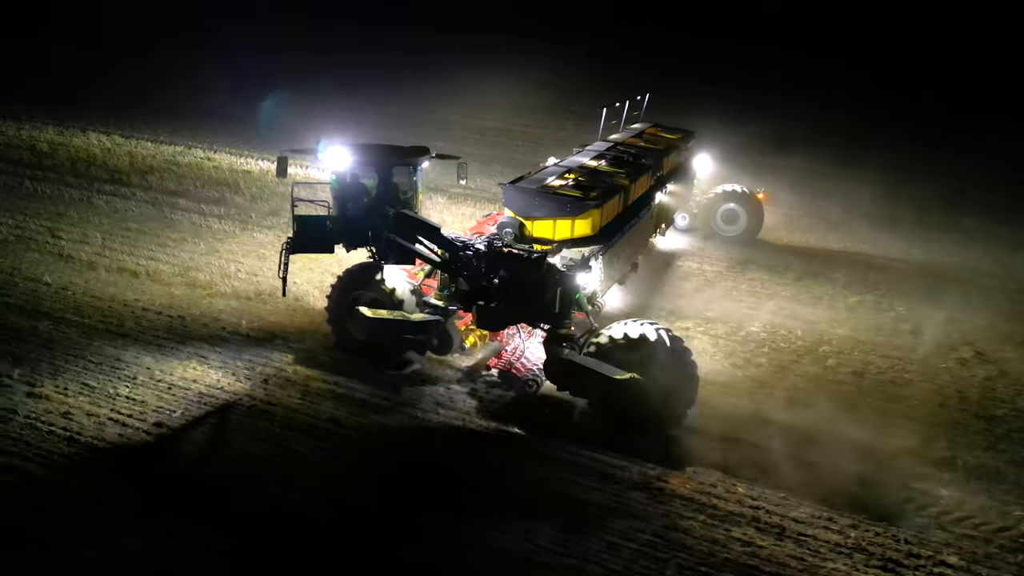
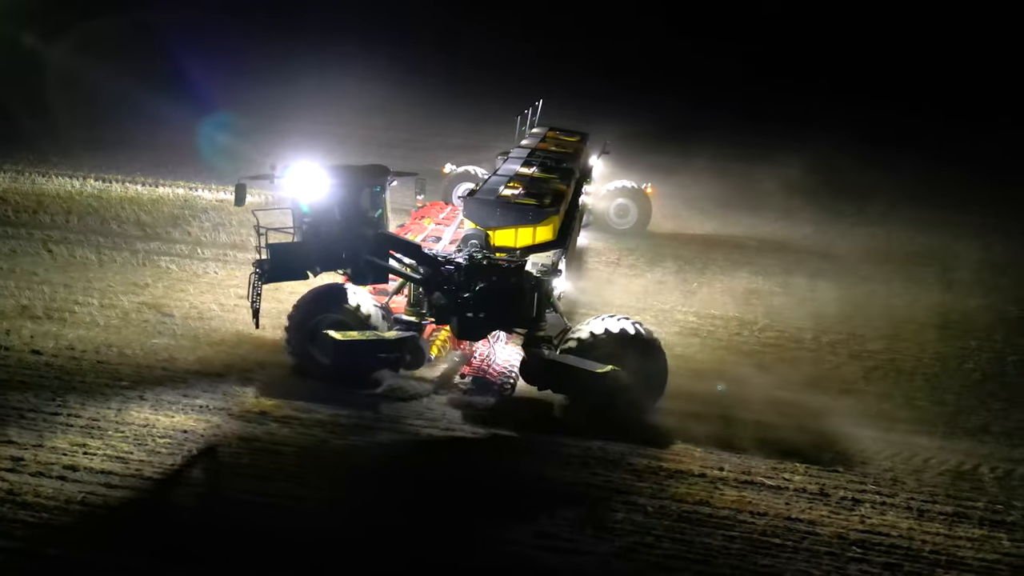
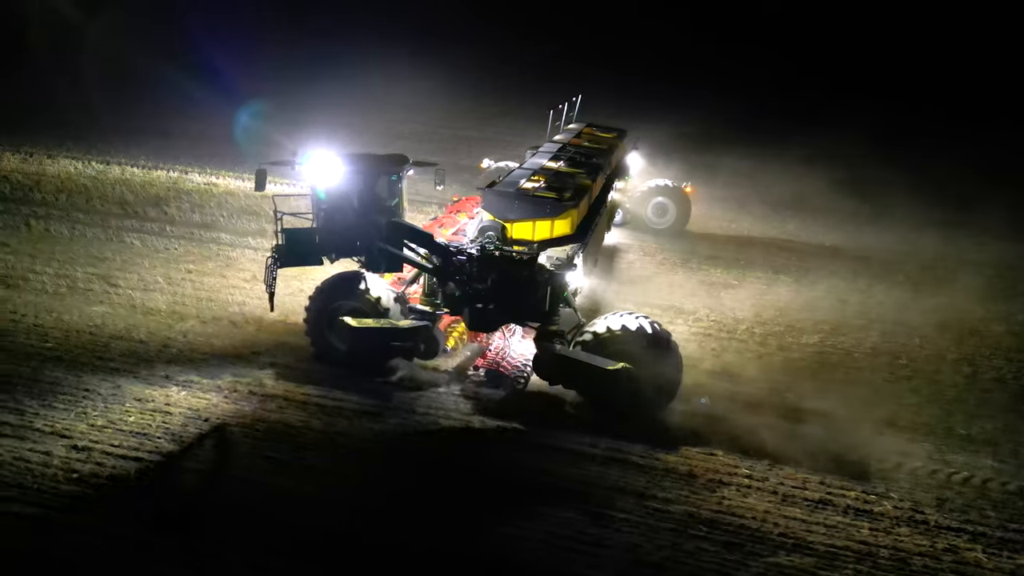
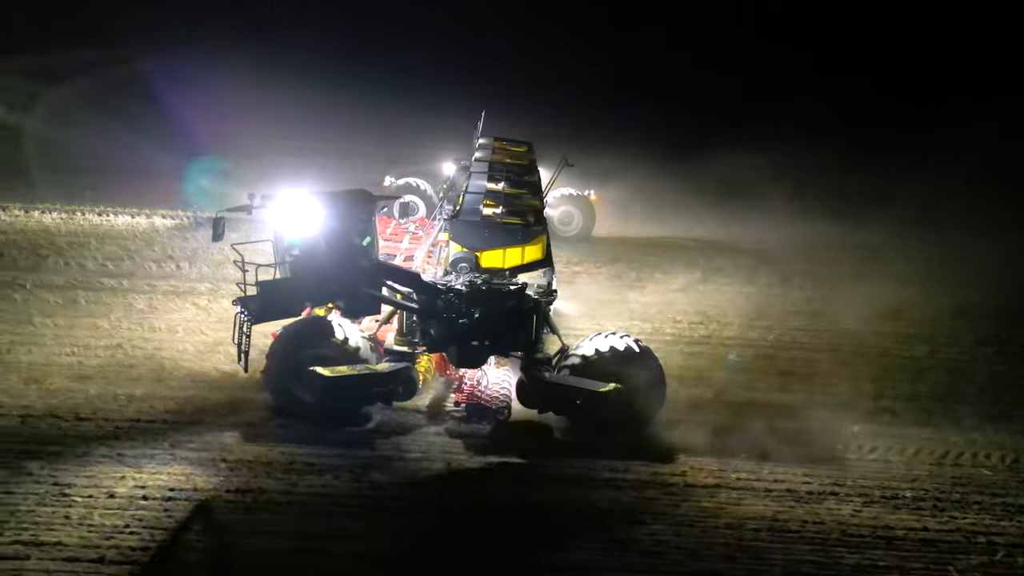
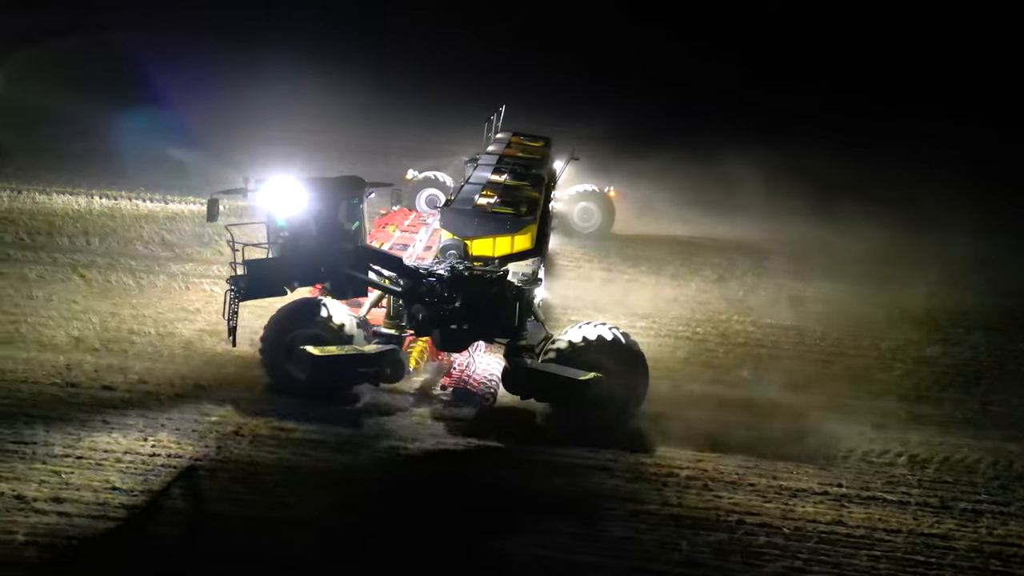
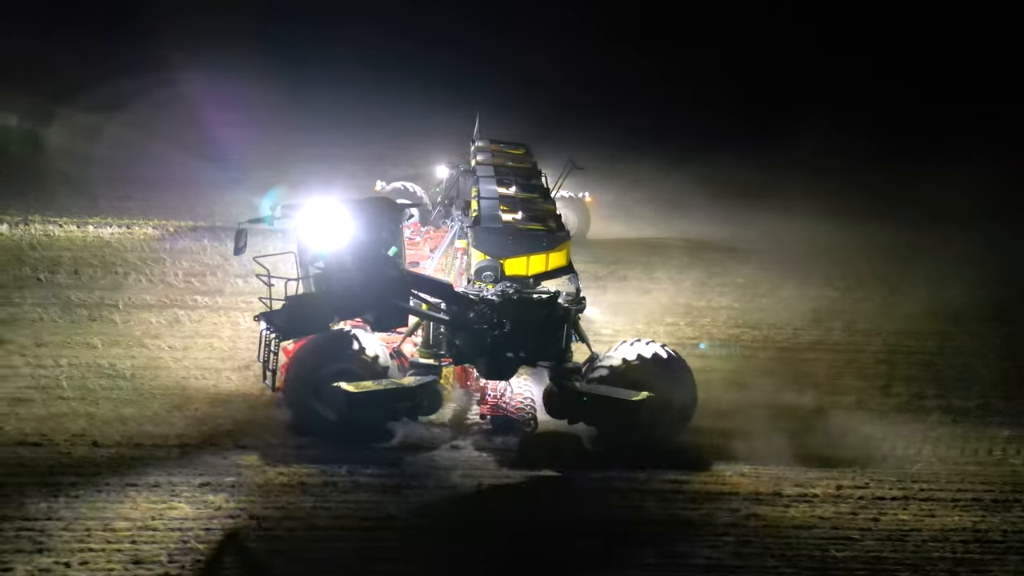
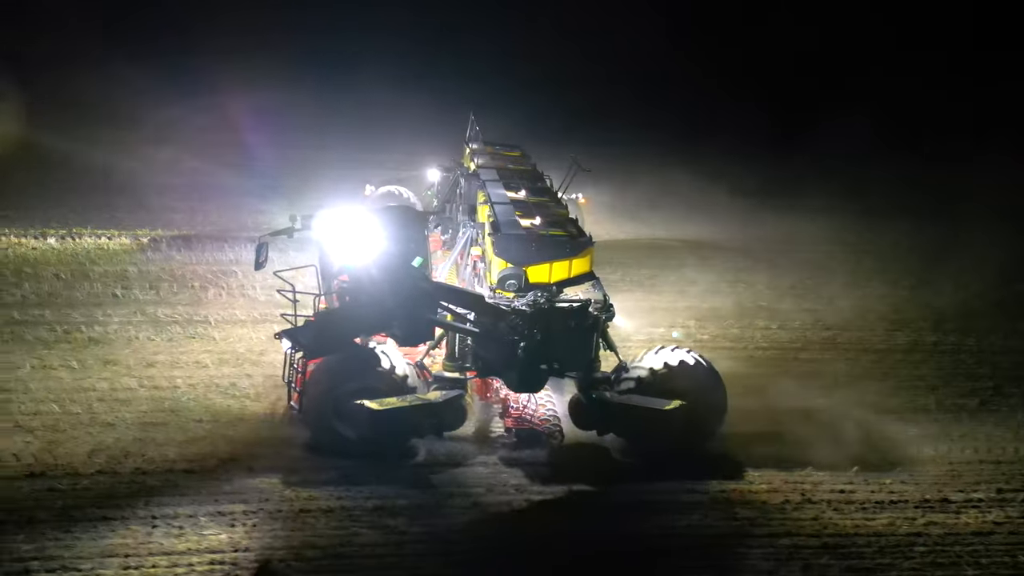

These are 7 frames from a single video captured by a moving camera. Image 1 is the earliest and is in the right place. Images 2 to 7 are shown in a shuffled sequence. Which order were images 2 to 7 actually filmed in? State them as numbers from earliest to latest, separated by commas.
3, 2, 5, 4, 6, 7
